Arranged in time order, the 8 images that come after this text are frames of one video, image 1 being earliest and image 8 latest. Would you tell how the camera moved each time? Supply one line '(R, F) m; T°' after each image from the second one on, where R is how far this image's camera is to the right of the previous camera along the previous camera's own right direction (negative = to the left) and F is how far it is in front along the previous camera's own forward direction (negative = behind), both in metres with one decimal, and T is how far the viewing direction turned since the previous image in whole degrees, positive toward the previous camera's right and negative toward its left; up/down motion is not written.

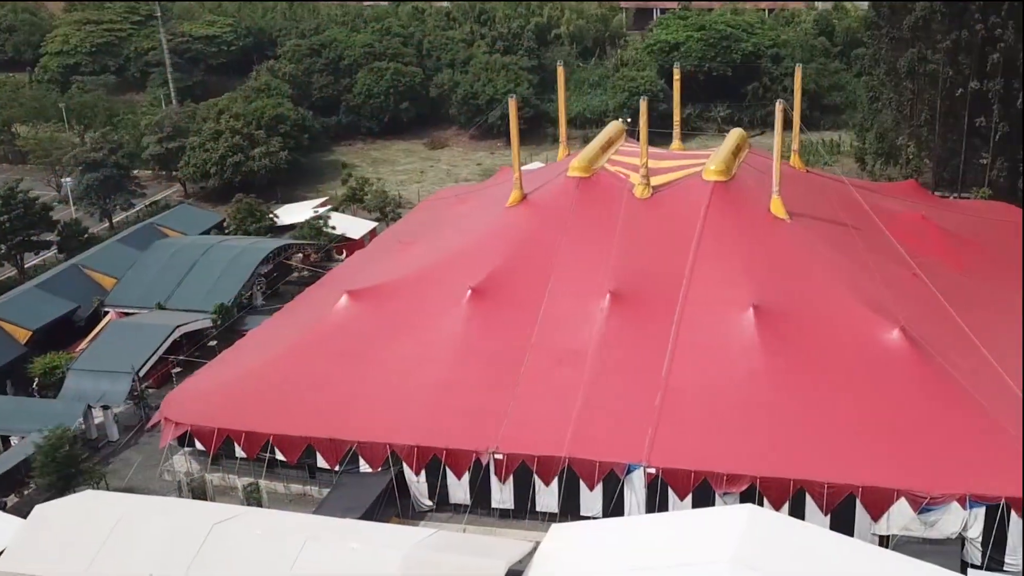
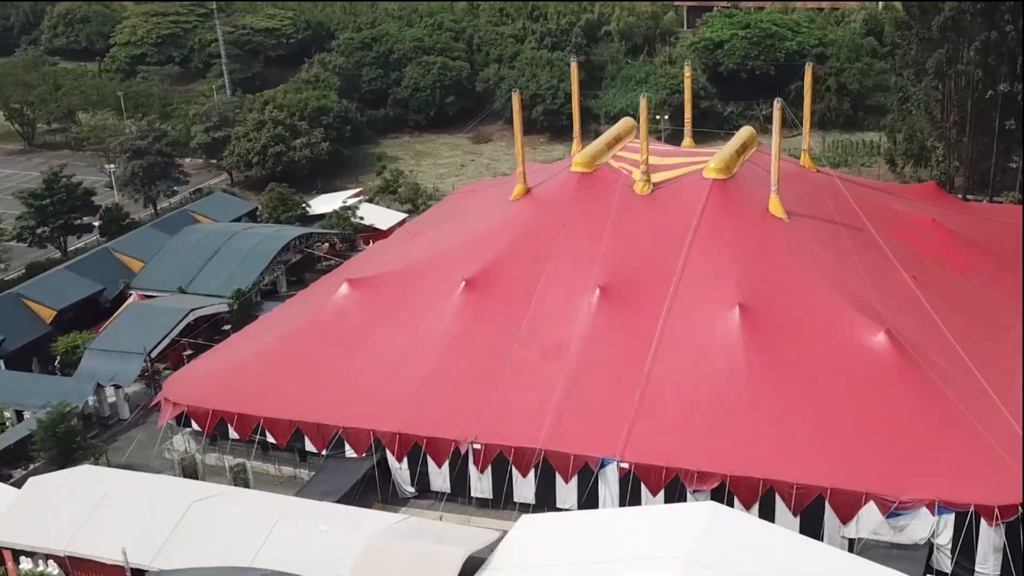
(+1.2, -0.1) m; -4°
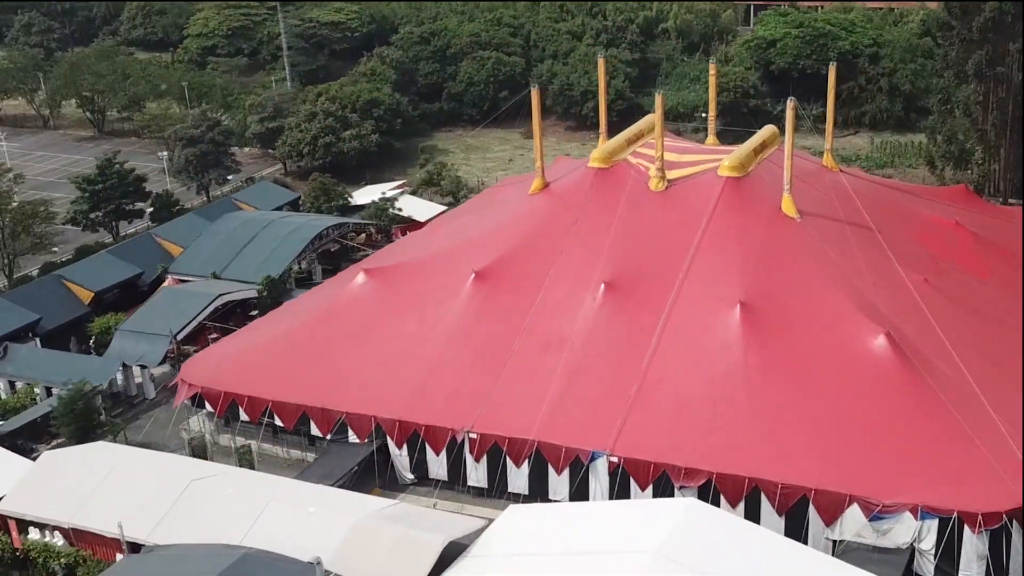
(+1.1, -0.1) m; -4°
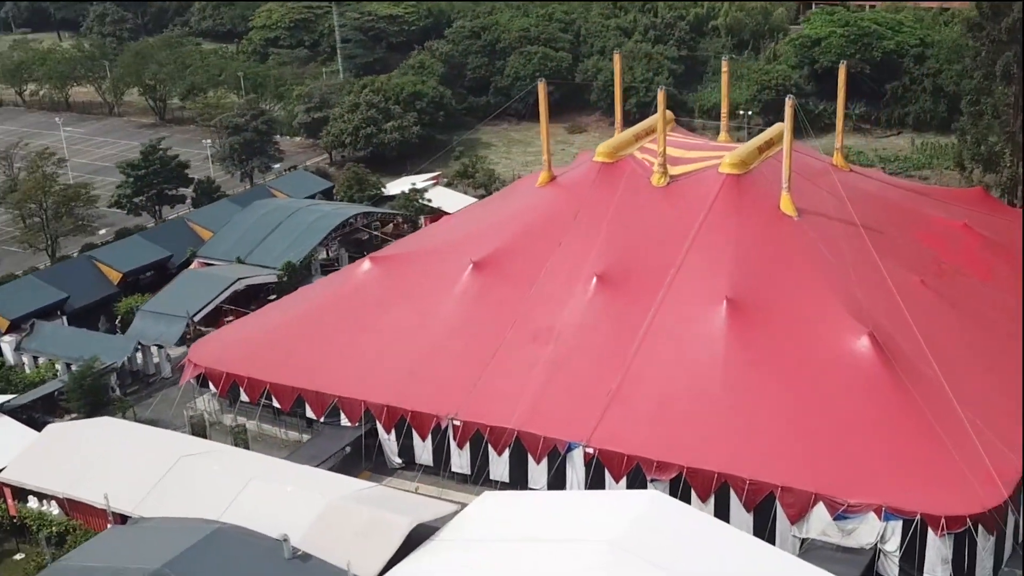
(+1.2, -0.2) m; -4°
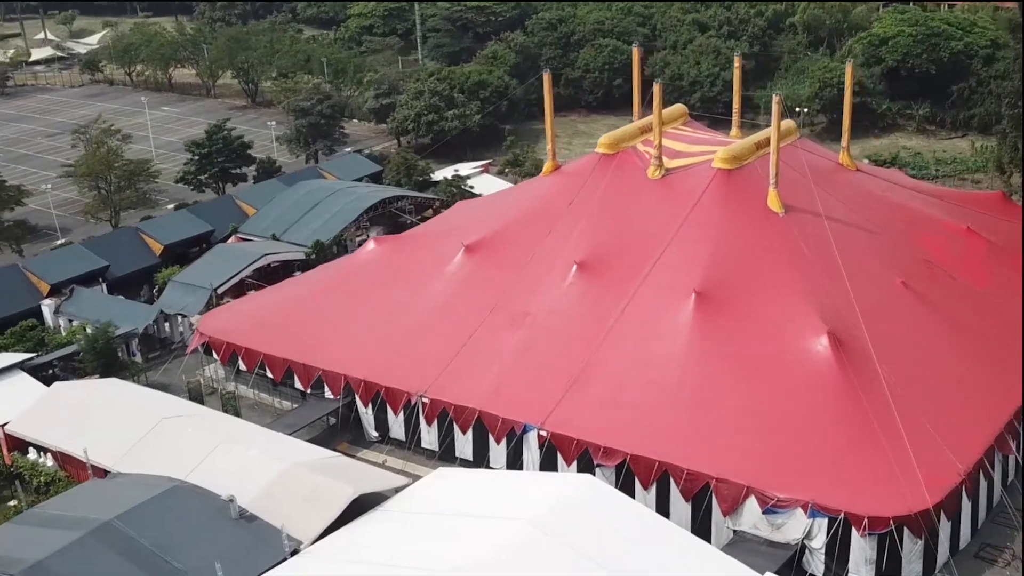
(+2.0, -0.2) m; -7°
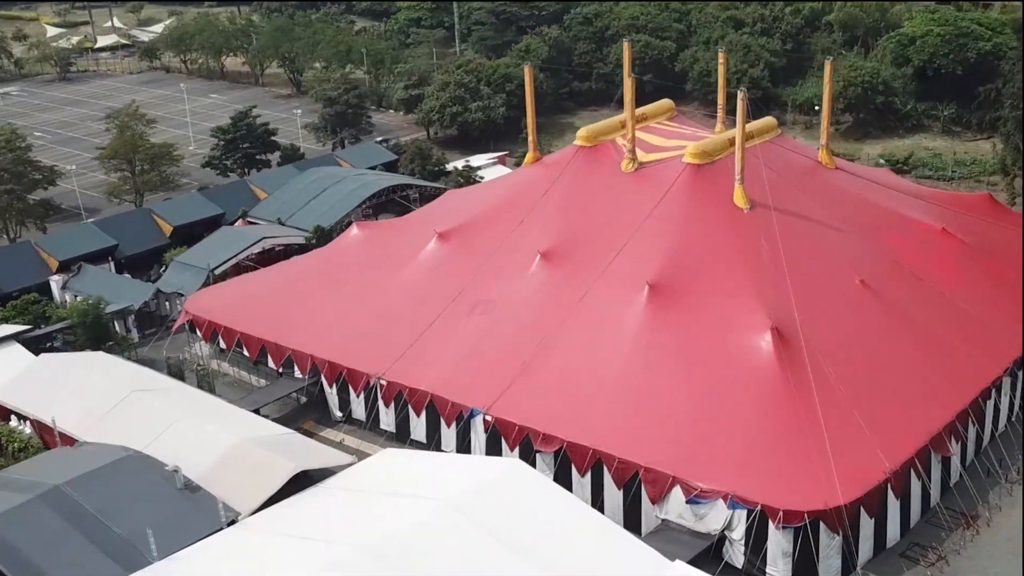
(+1.6, -0.2) m; -4°
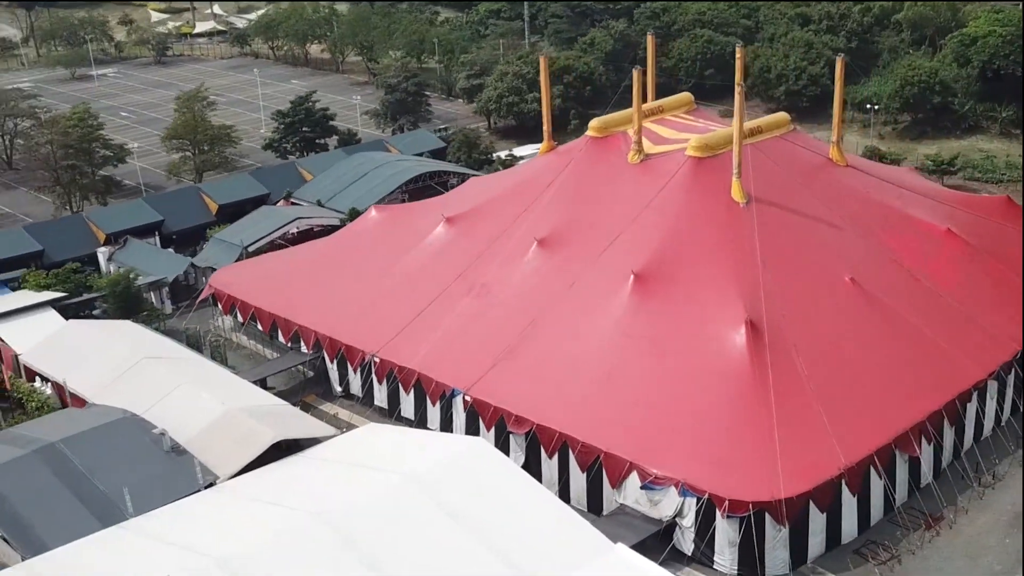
(+1.5, -0.2) m; -5°
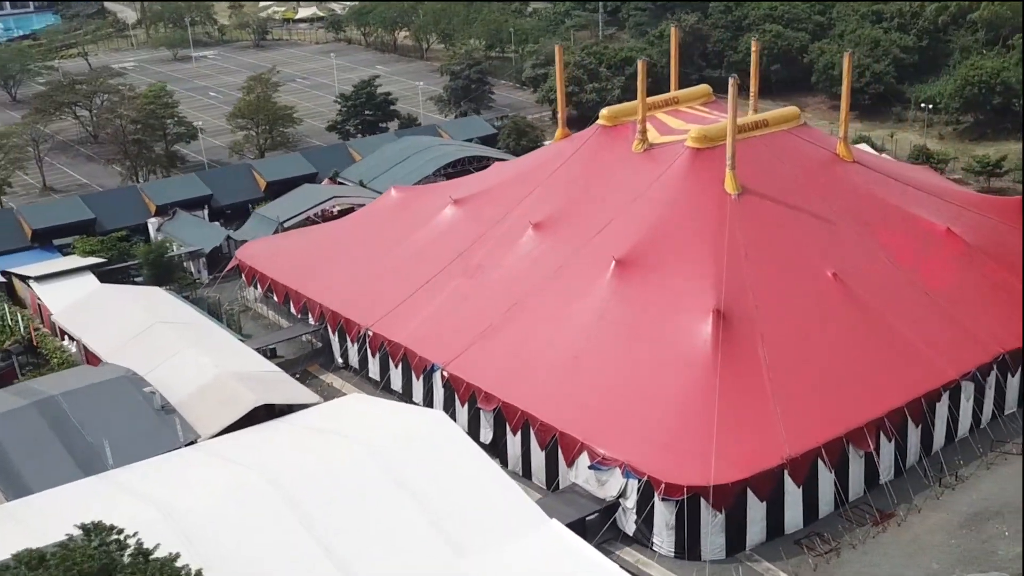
(+1.7, -0.3) m; -6°
